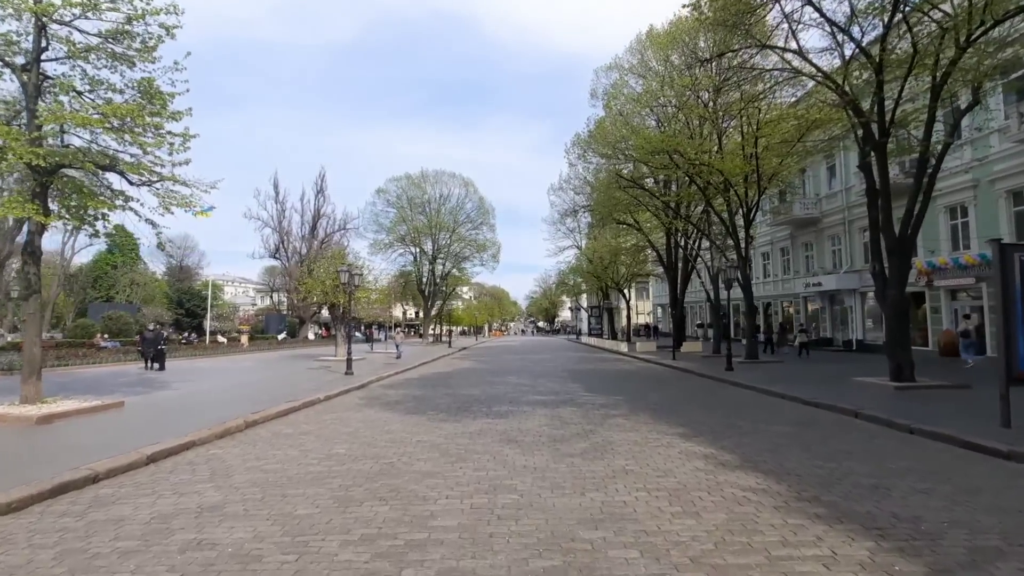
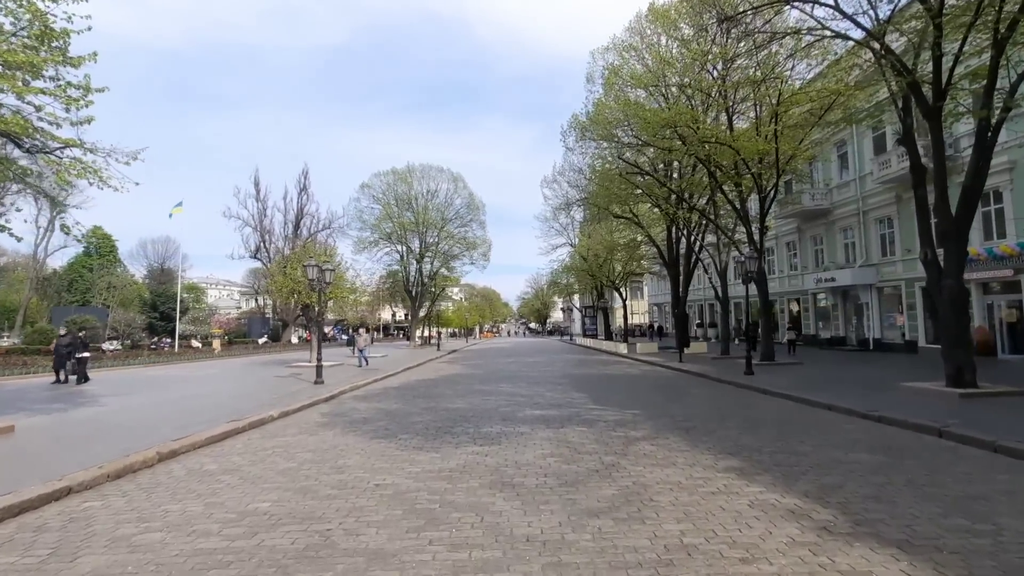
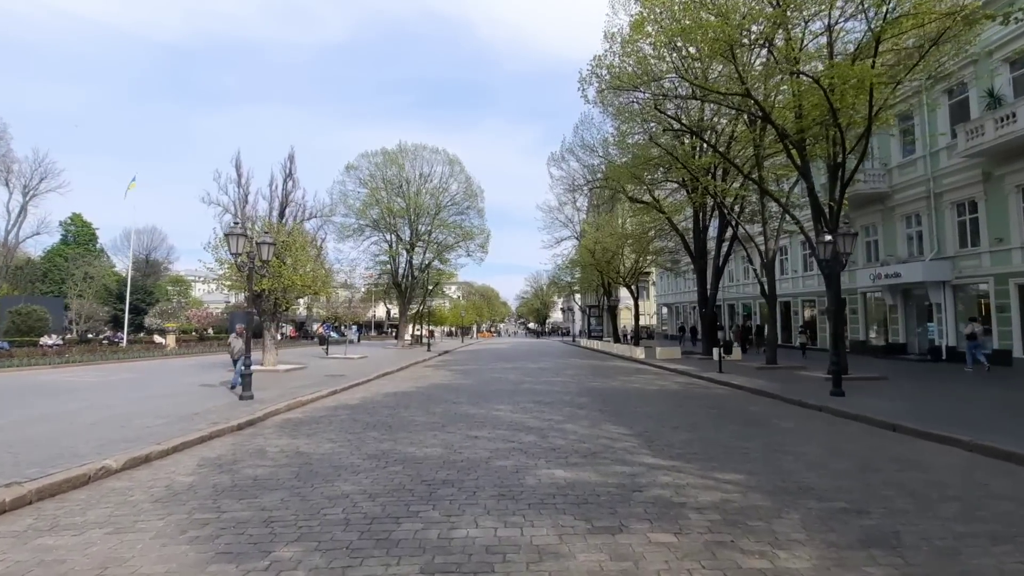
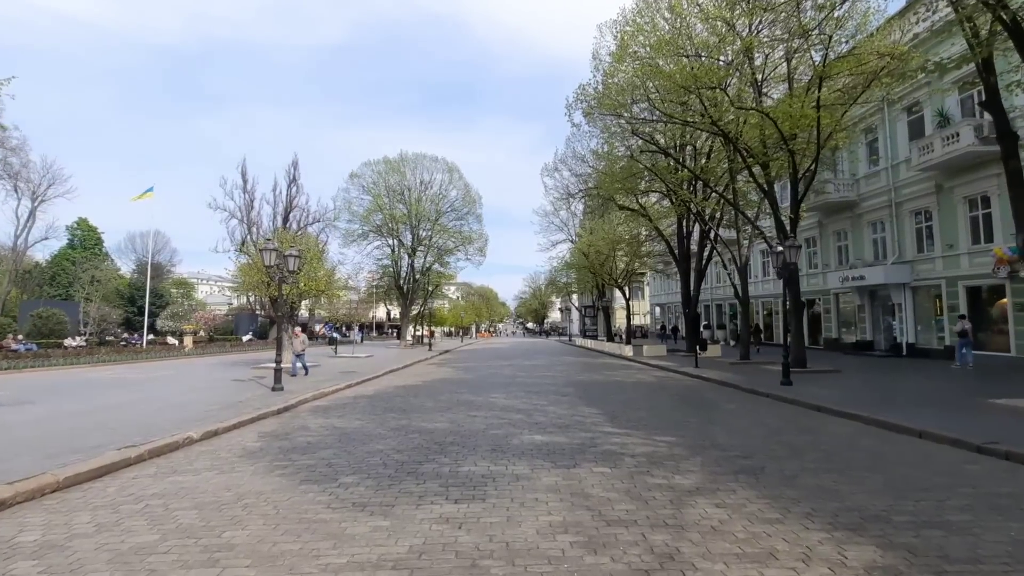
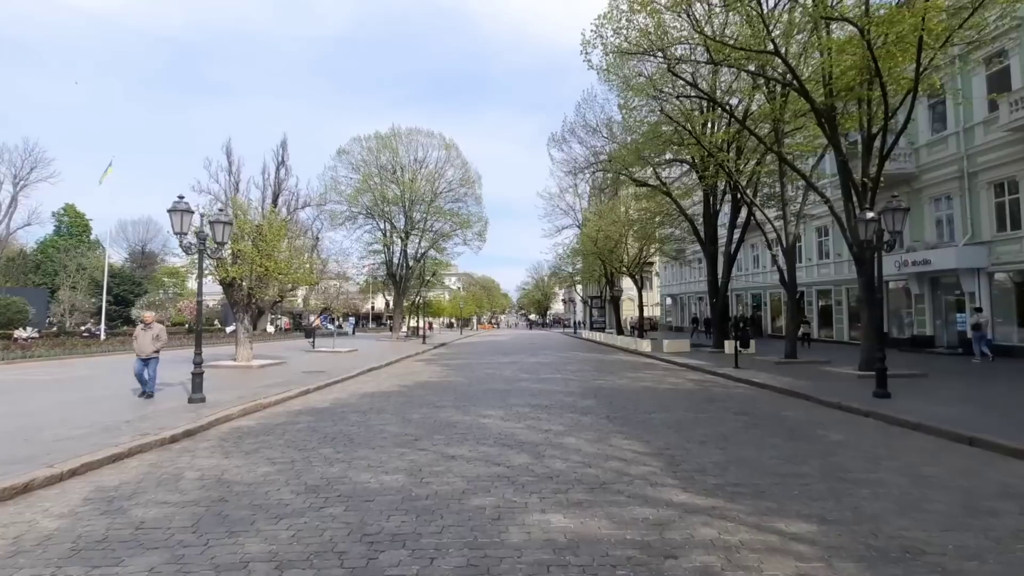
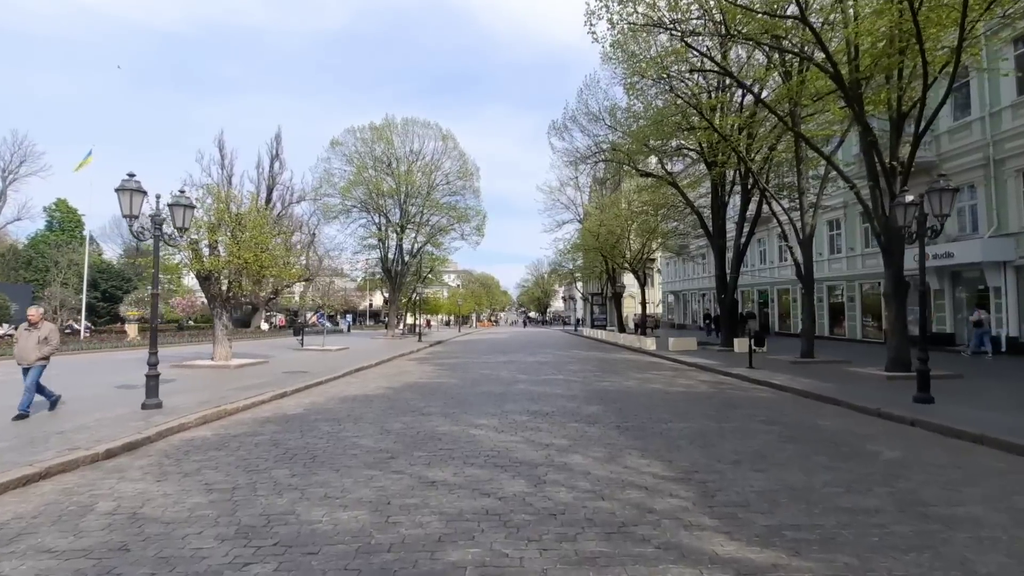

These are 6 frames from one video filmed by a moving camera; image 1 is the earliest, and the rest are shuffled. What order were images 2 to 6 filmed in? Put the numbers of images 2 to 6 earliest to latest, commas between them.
2, 4, 3, 5, 6
